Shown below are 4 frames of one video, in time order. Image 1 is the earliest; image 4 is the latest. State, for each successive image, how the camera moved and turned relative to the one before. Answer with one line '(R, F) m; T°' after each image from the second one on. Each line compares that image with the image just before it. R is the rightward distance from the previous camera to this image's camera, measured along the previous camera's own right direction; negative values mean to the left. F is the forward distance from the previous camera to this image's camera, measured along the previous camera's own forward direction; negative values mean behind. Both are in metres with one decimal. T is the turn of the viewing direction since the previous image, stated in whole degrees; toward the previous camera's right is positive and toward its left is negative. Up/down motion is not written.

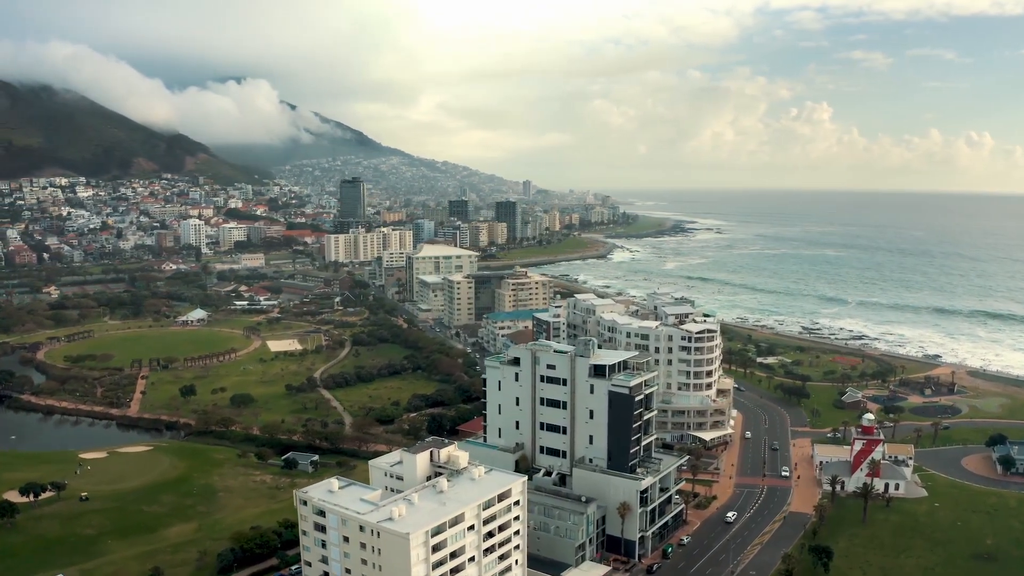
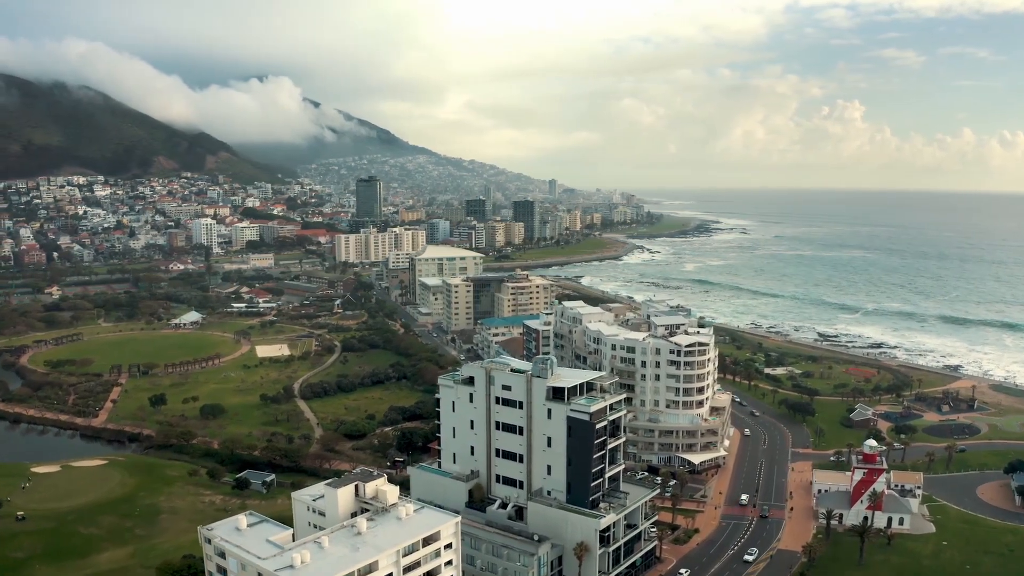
(+2.9, +3.2) m; -2°
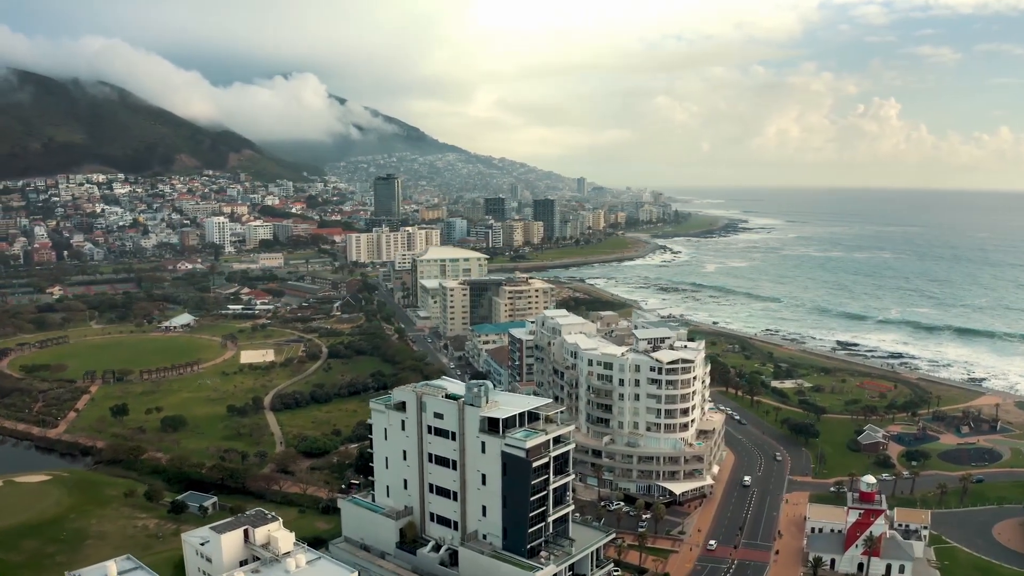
(+3.3, +3.6) m; -2°
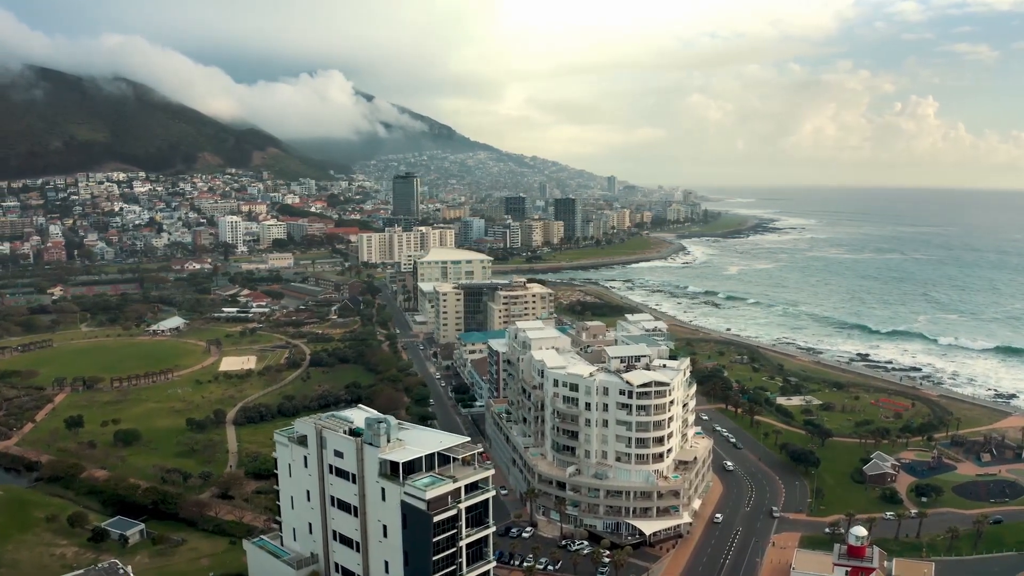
(+3.5, +3.7) m; -2°
